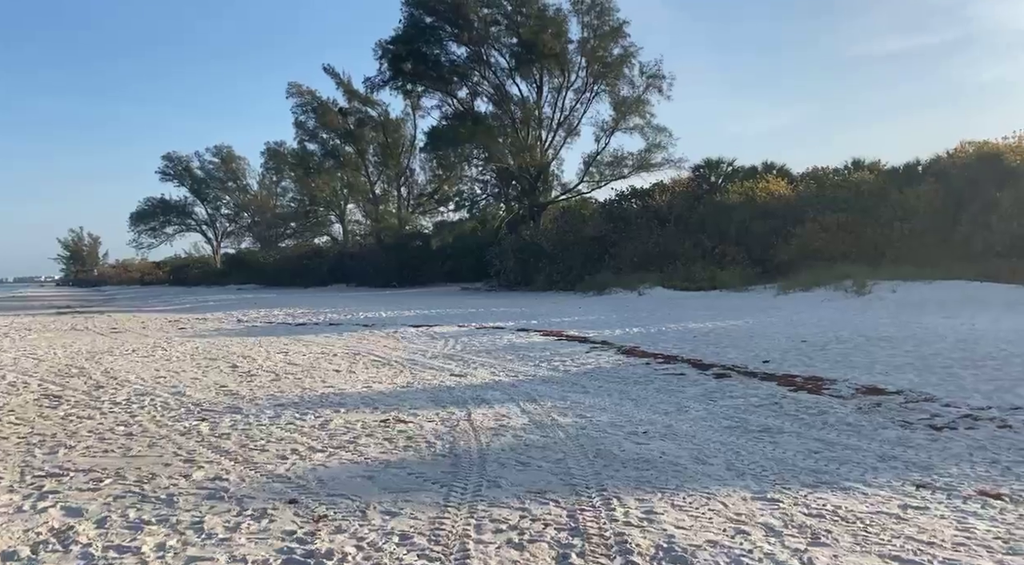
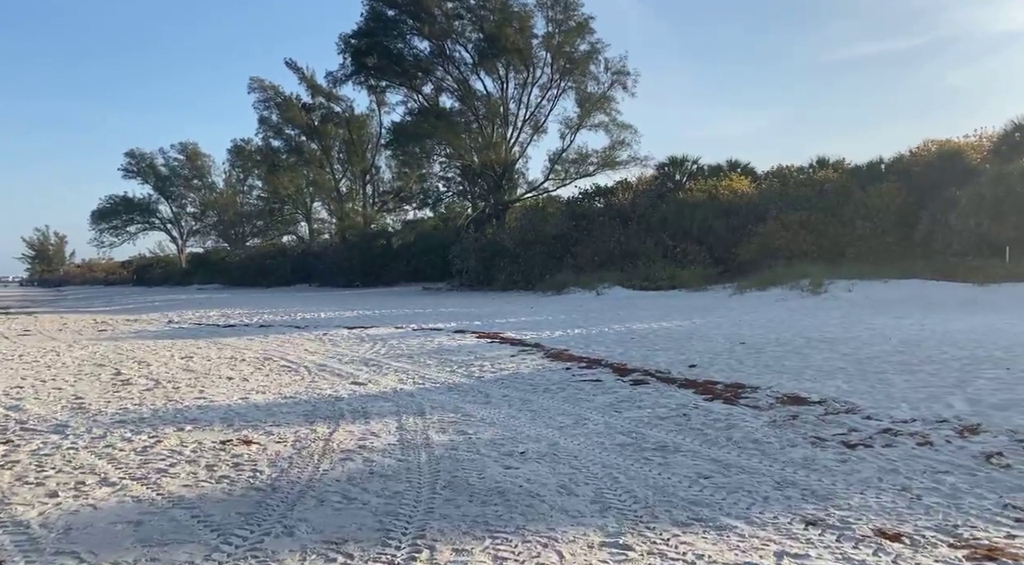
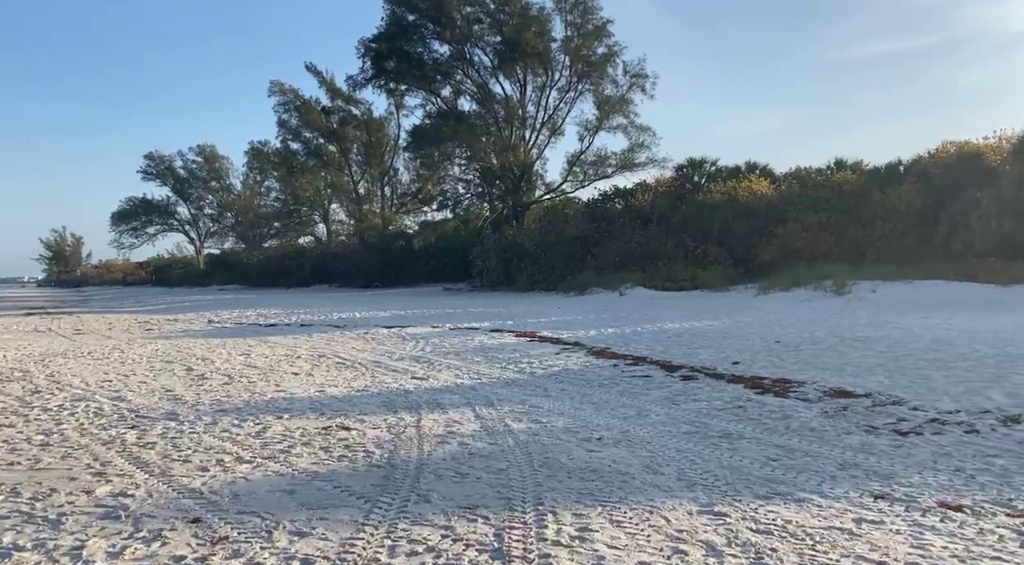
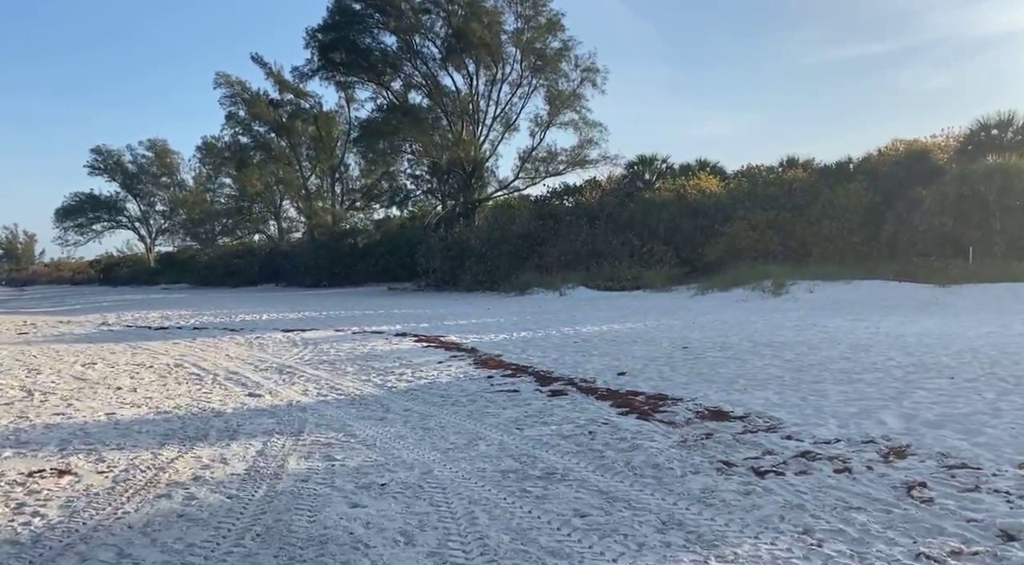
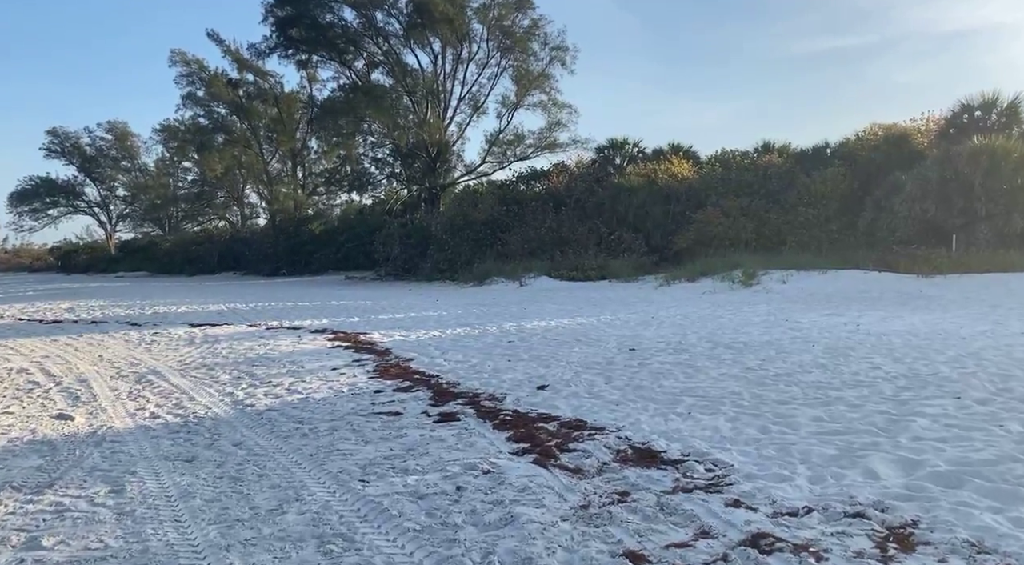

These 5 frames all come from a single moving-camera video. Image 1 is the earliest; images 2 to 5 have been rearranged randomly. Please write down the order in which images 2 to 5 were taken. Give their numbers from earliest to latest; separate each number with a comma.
3, 2, 4, 5
